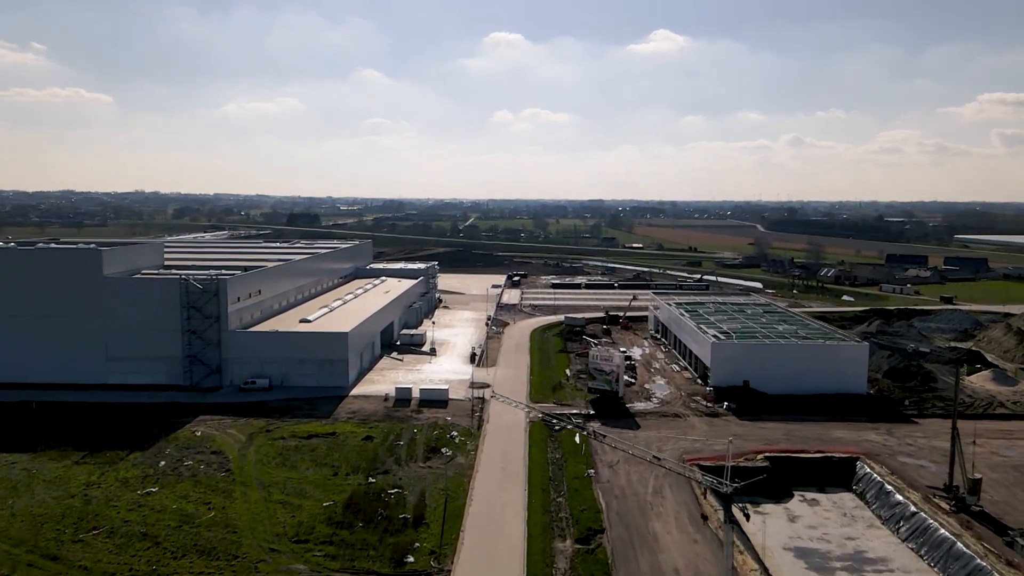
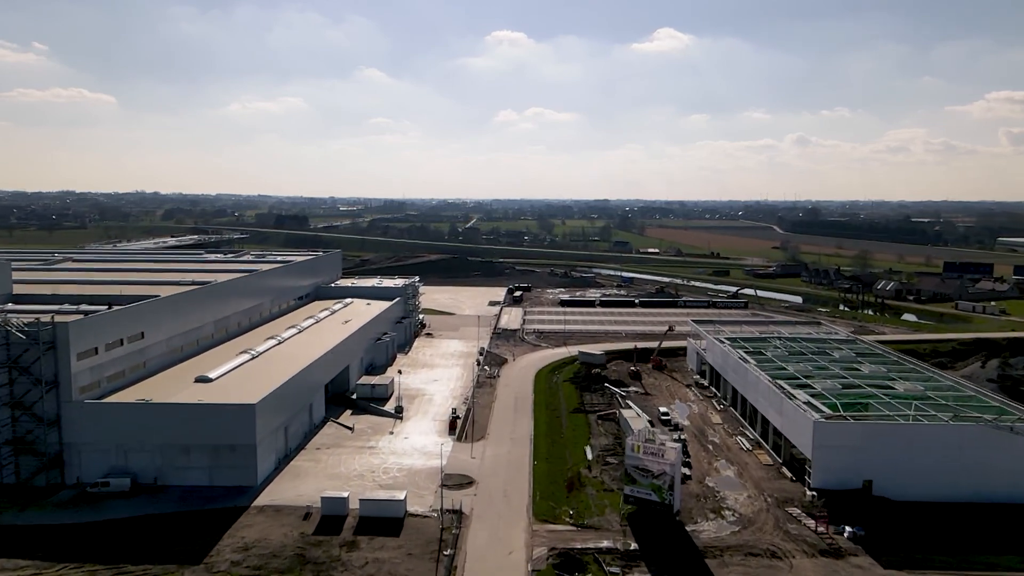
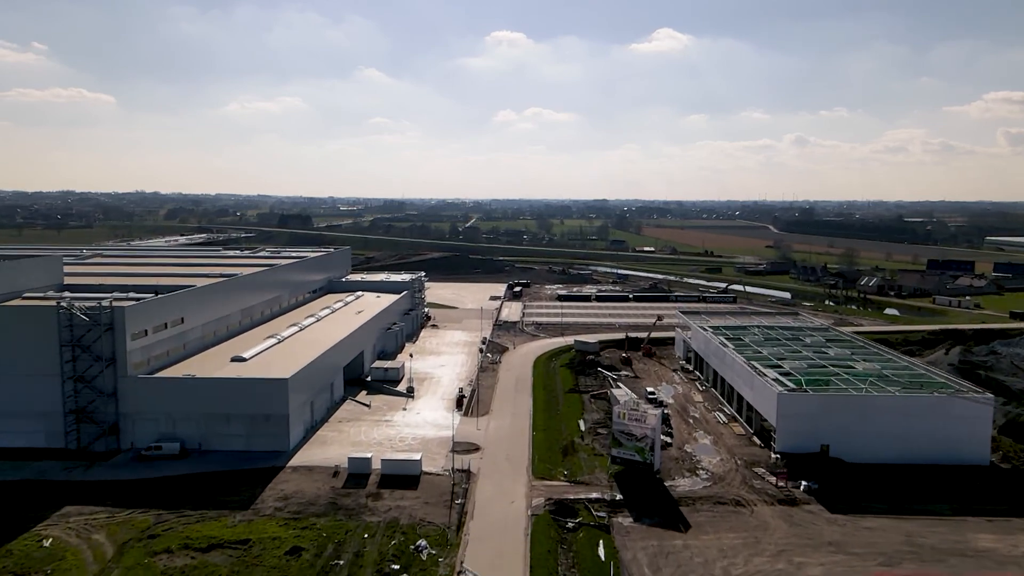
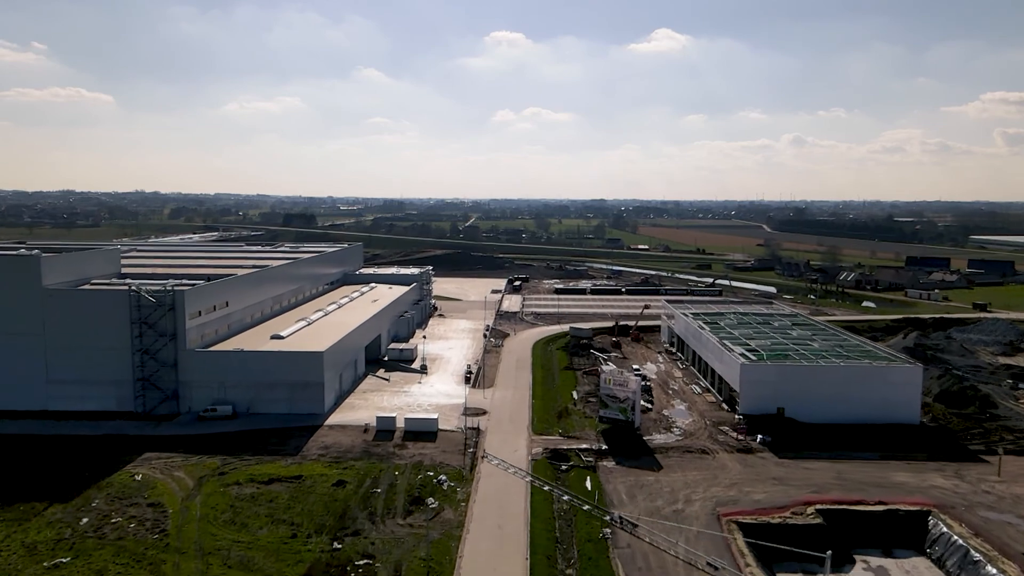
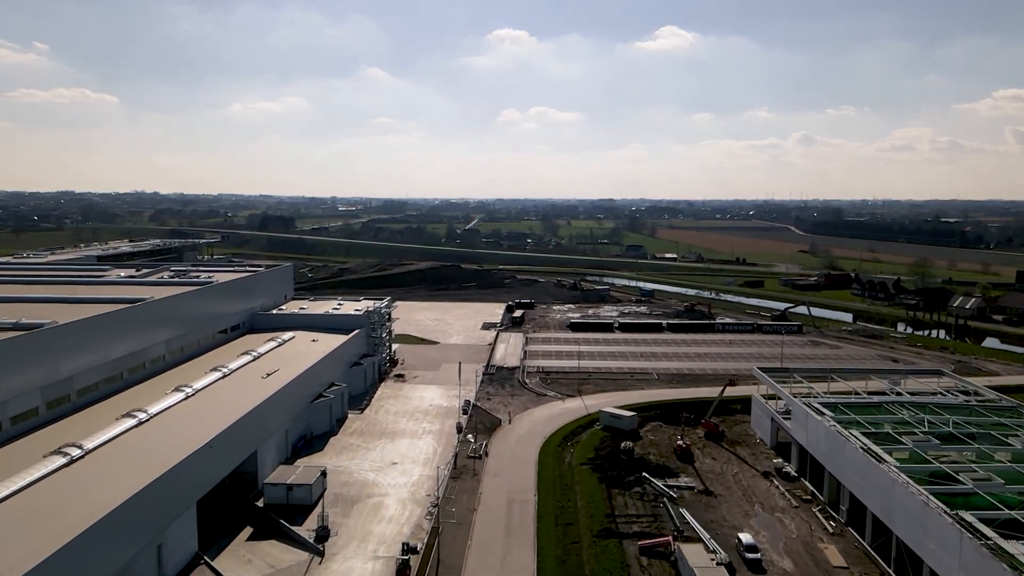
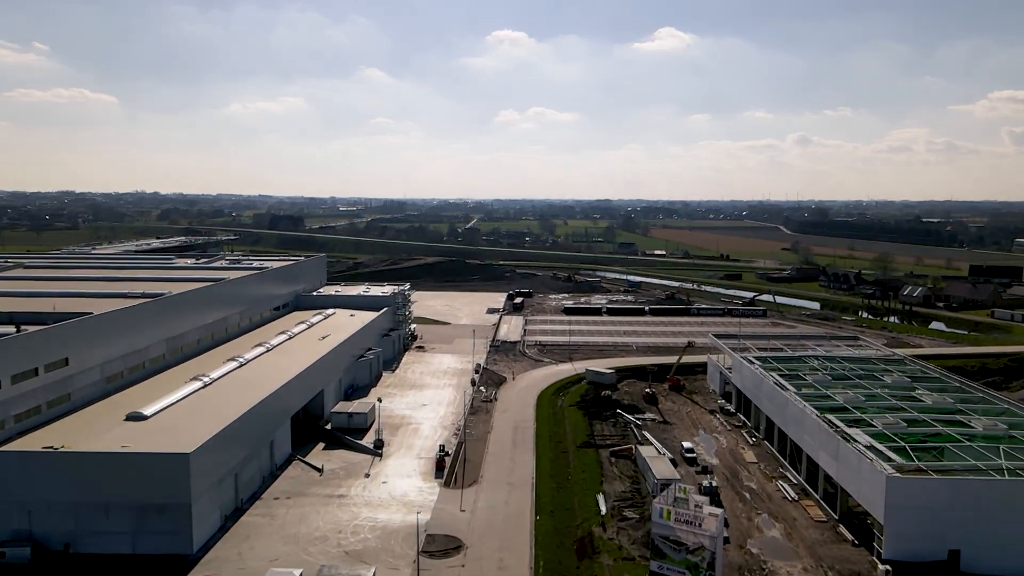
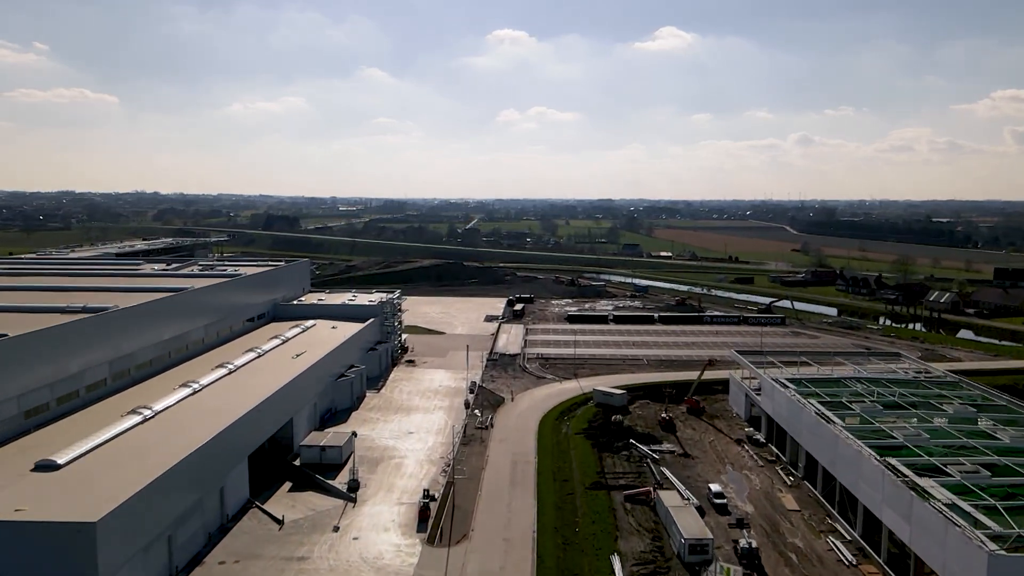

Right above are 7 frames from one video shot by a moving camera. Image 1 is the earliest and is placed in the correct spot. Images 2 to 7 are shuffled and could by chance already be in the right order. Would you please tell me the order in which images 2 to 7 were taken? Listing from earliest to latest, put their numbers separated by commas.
4, 3, 2, 6, 7, 5
